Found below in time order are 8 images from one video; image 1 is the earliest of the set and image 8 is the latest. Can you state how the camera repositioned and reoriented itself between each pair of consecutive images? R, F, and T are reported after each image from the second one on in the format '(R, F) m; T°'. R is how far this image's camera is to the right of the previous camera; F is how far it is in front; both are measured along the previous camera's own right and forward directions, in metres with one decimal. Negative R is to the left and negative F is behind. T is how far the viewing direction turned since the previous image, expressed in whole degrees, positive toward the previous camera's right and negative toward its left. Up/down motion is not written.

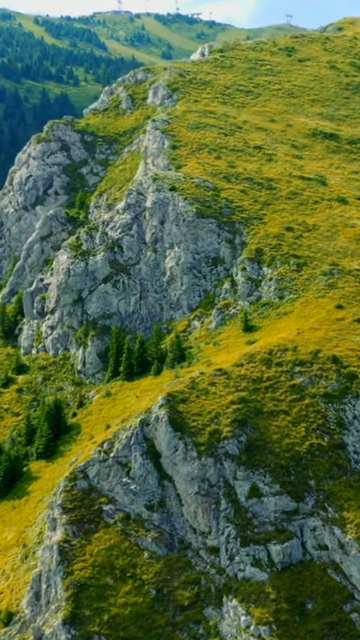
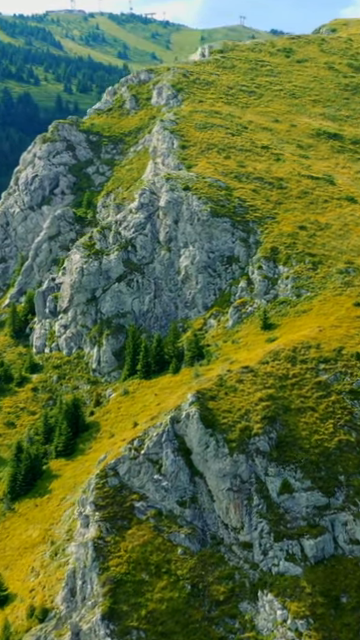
(-4.3, -0.5) m; +1°
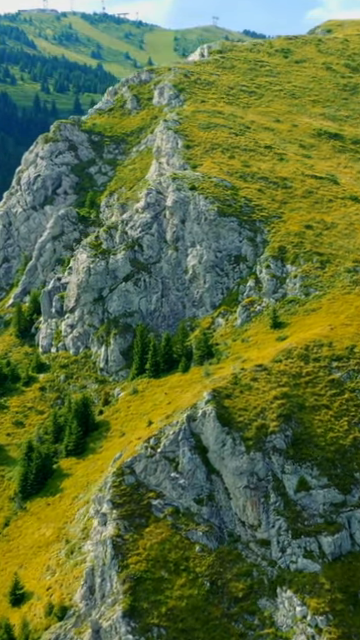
(-2.4, -0.3) m; +1°
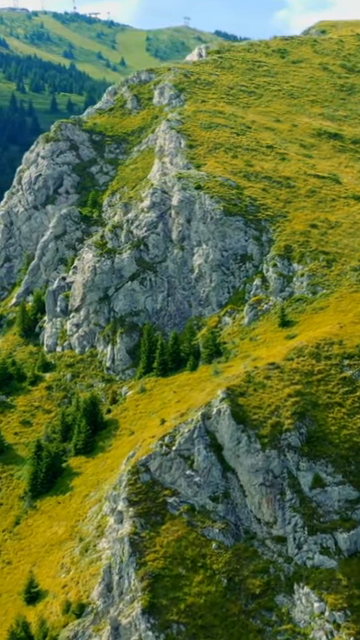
(-2.5, -0.3) m; +1°
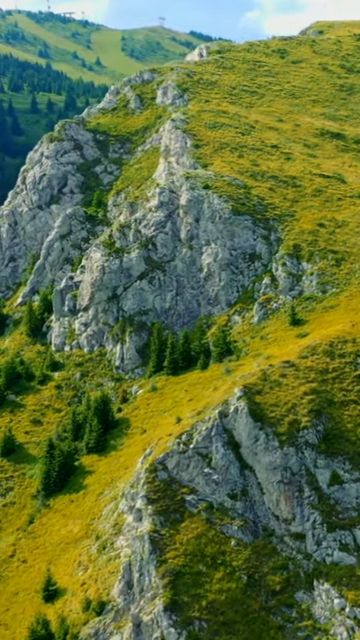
(-2.4, -0.3) m; +1°
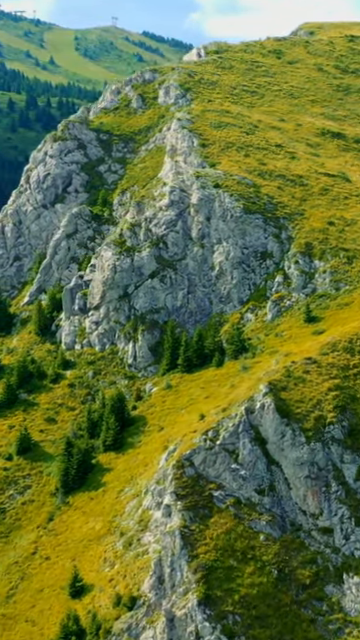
(-4.2, -0.5) m; +1°
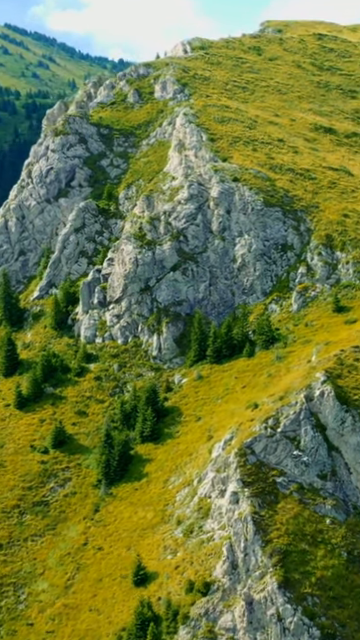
(-11.1, -0.9) m; +4°
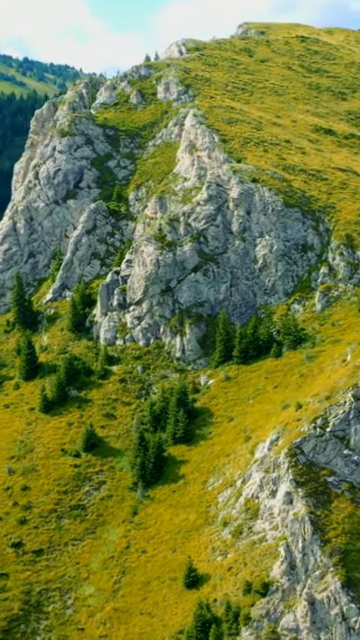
(-7.9, +0.2) m; +2°
